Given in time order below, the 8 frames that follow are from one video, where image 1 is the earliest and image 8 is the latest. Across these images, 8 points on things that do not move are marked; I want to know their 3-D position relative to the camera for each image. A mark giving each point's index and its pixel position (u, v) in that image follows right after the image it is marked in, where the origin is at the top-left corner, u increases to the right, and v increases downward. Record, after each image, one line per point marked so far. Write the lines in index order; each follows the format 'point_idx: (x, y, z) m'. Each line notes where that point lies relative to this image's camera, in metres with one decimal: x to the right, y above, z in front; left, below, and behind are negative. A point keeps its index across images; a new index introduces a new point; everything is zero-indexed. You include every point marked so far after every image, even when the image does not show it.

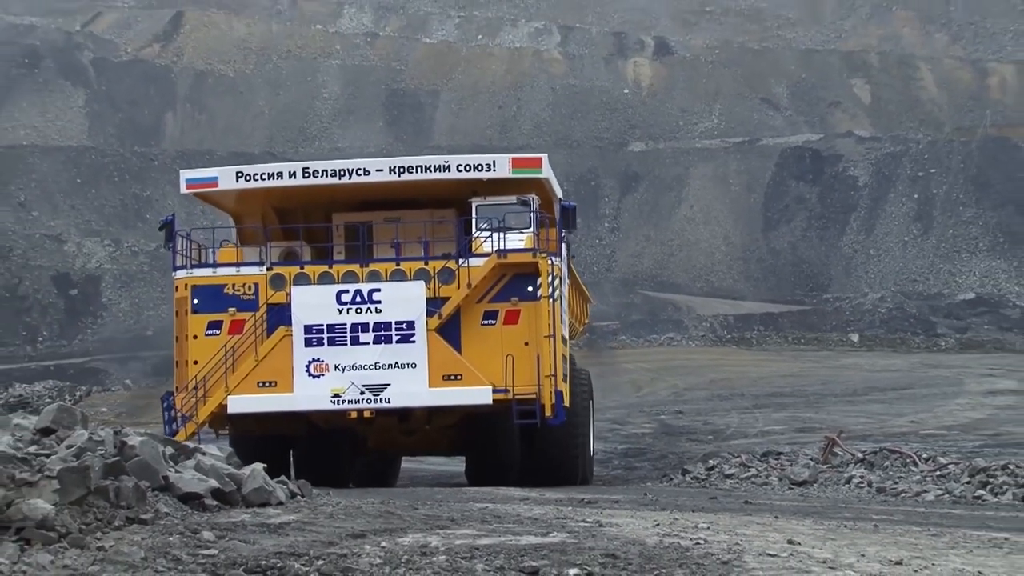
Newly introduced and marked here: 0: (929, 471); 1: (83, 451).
0: (+3.0, -1.3, +9.6) m
1: (-2.7, -1.0, +8.1) m
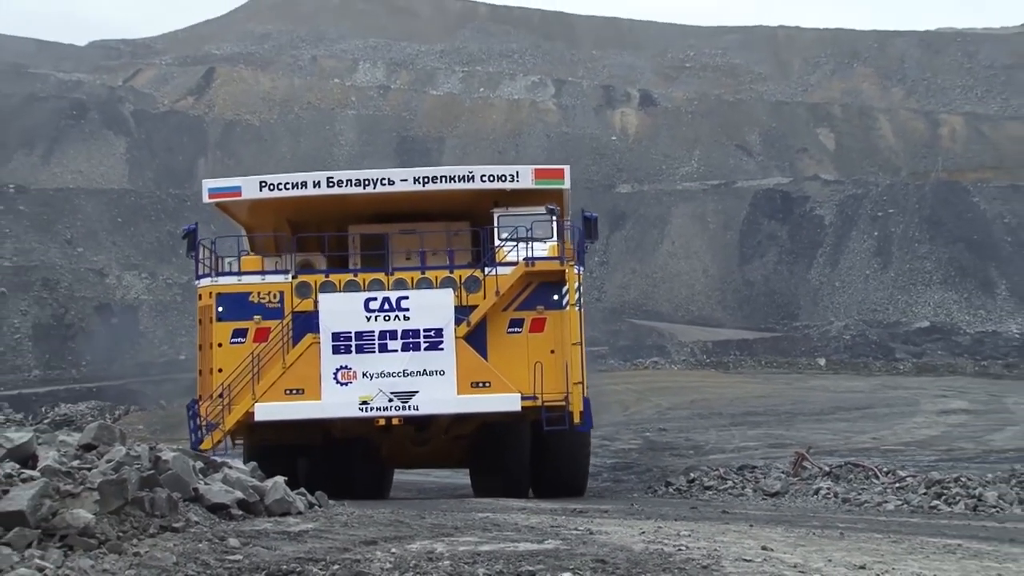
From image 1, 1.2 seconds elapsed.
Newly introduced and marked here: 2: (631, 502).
0: (+3.0, -1.6, +10.4) m
1: (-2.7, -1.2, +8.9) m
2: (+1.1, -1.9, +11.3) m
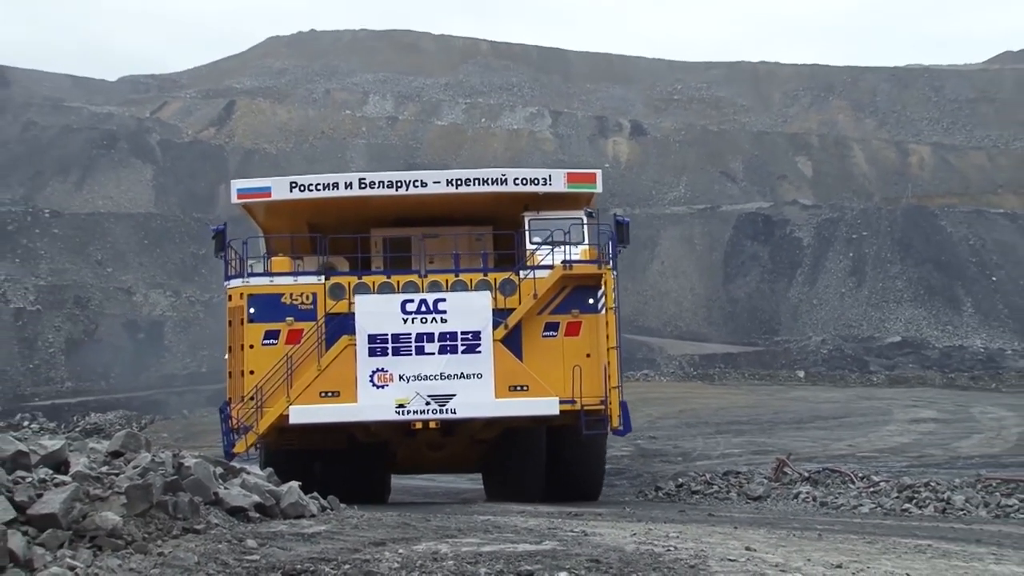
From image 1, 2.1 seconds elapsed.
0: (+3.0, -1.7, +11.0) m
1: (-2.7, -1.4, +9.5) m
2: (+1.1, -2.0, +11.9) m
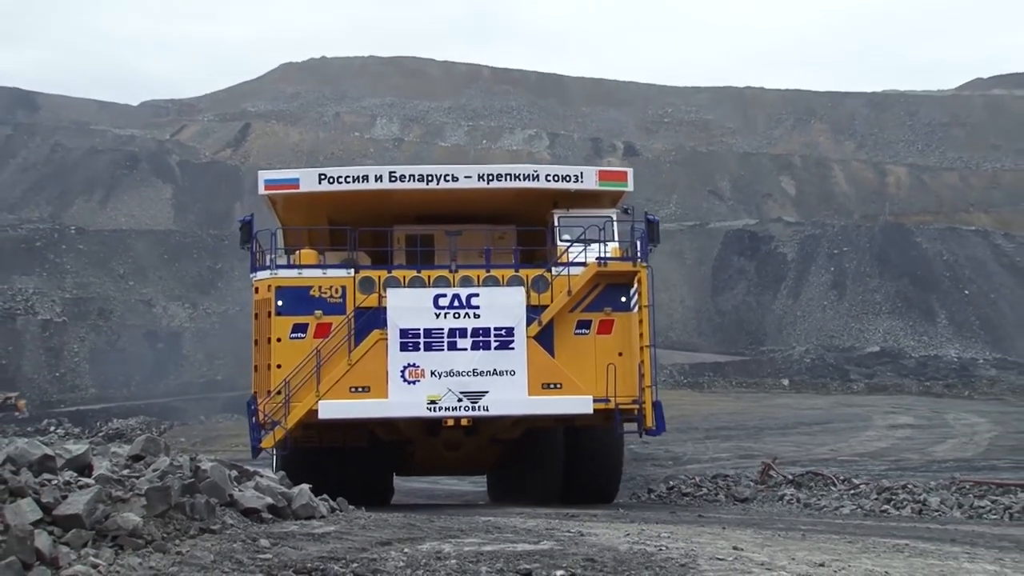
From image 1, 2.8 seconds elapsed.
0: (+3.0, -1.8, +11.6) m
1: (-2.7, -1.5, +10.0) m
2: (+1.0, -2.2, +12.4) m
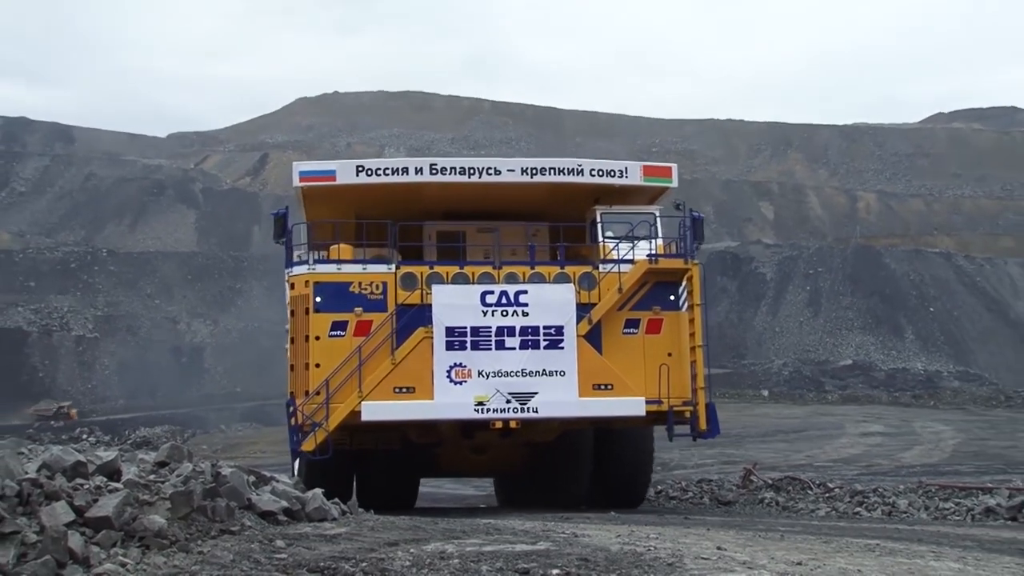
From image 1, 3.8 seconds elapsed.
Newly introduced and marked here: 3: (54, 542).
0: (+3.0, -2.0, +12.3) m
1: (-2.8, -1.6, +10.8) m
2: (+1.0, -2.3, +13.1) m
3: (-3.2, -1.8, +8.9) m
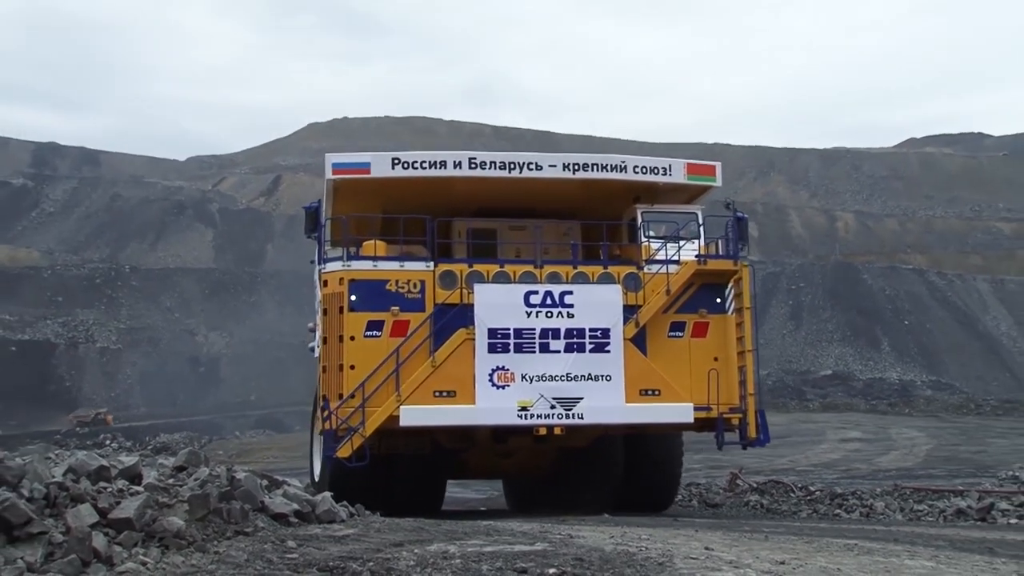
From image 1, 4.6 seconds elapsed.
0: (+3.0, -2.1, +12.9) m
1: (-2.8, -1.7, +11.4) m
2: (+1.0, -2.5, +13.7) m
3: (-3.2, -1.9, +9.5) m
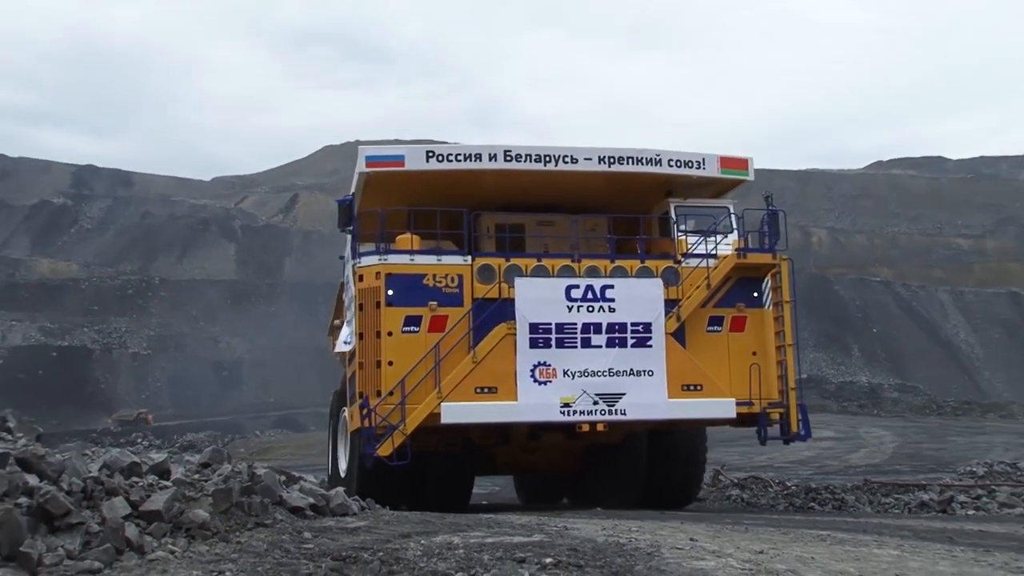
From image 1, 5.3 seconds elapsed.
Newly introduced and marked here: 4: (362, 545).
0: (+3.0, -2.3, +13.9) m
1: (-2.8, -1.8, +12.3) m
2: (+1.0, -2.6, +14.7) m
3: (-3.2, -2.0, +10.4) m
4: (-1.4, -2.4, +11.9) m
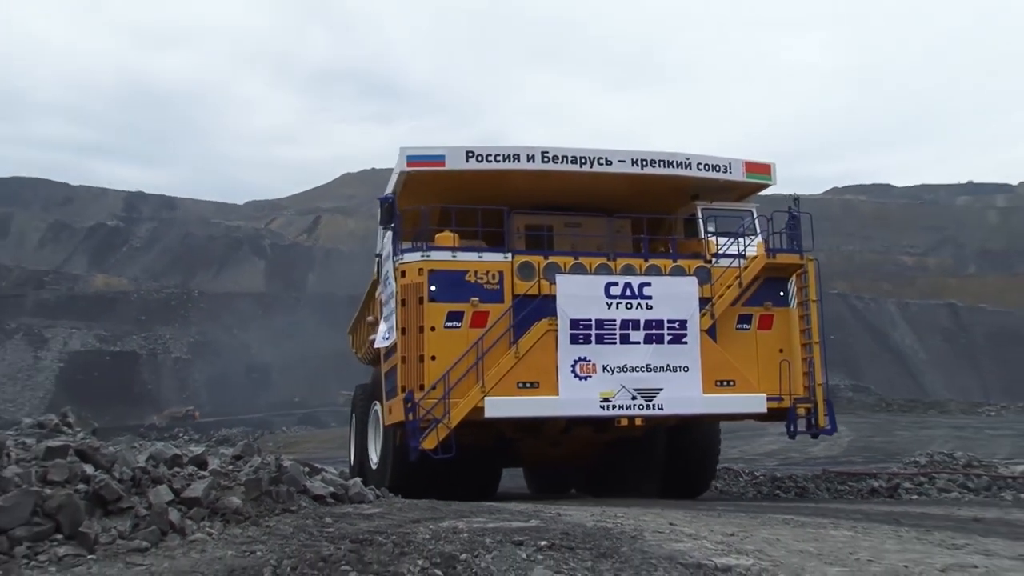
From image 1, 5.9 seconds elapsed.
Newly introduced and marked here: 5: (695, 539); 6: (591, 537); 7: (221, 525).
0: (+3.0, -2.4, +15.4) m
1: (-2.8, -2.0, +13.8) m
2: (+1.0, -2.8, +16.2) m
3: (-3.2, -2.1, +11.9) m
4: (-1.4, -2.5, +13.4) m
5: (+1.8, -2.5, +12.5) m
6: (+0.8, -2.5, +12.9) m
7: (-2.8, -2.3, +12.5) m
